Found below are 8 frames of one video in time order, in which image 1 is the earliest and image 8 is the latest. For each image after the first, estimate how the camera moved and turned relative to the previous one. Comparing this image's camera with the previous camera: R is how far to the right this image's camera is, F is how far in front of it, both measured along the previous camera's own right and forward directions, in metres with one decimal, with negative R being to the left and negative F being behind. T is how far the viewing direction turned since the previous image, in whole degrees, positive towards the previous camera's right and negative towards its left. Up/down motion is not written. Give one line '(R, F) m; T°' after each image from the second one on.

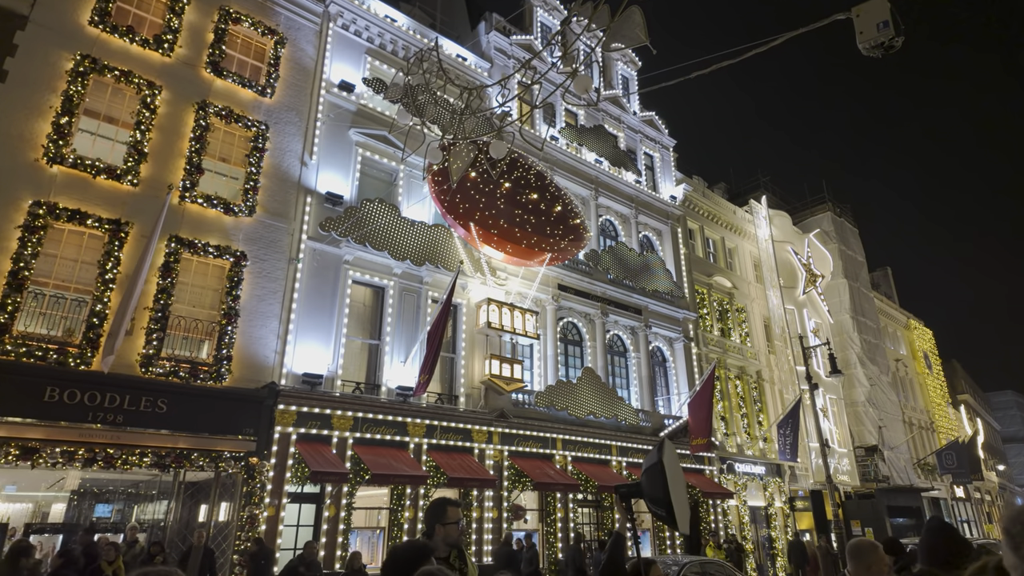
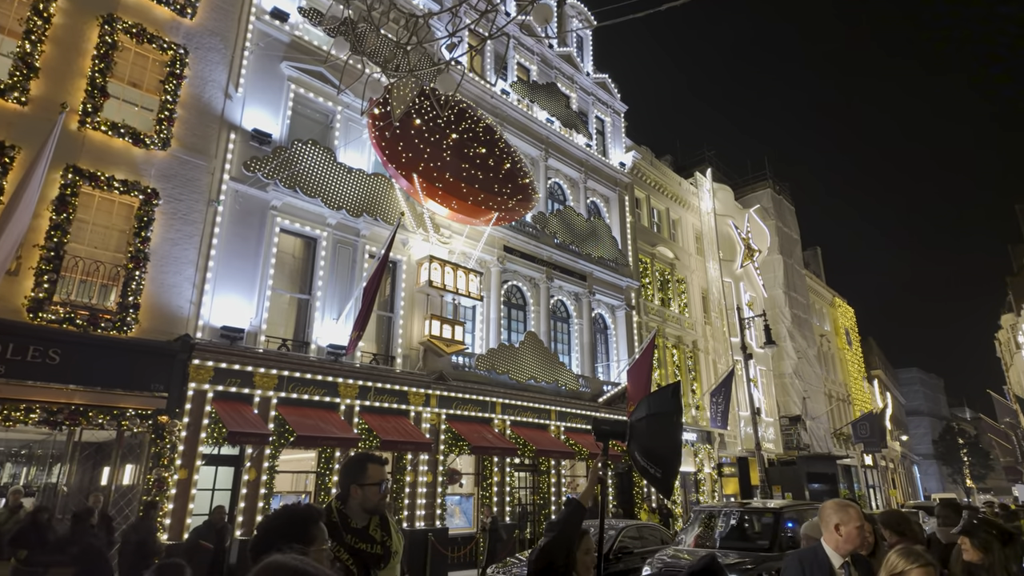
(0.0, +0.7) m; +6°
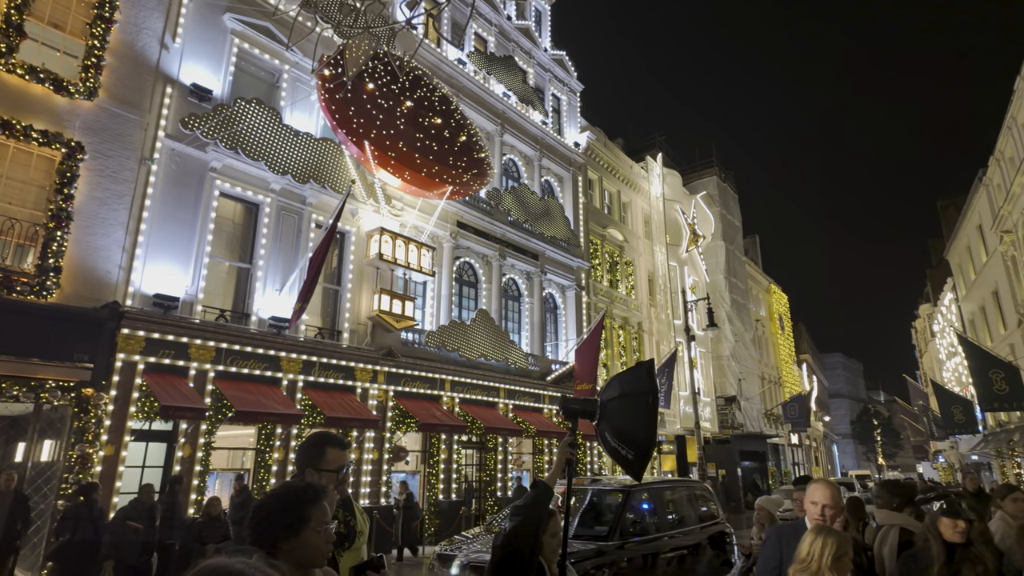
(-0.2, +0.3) m; +5°
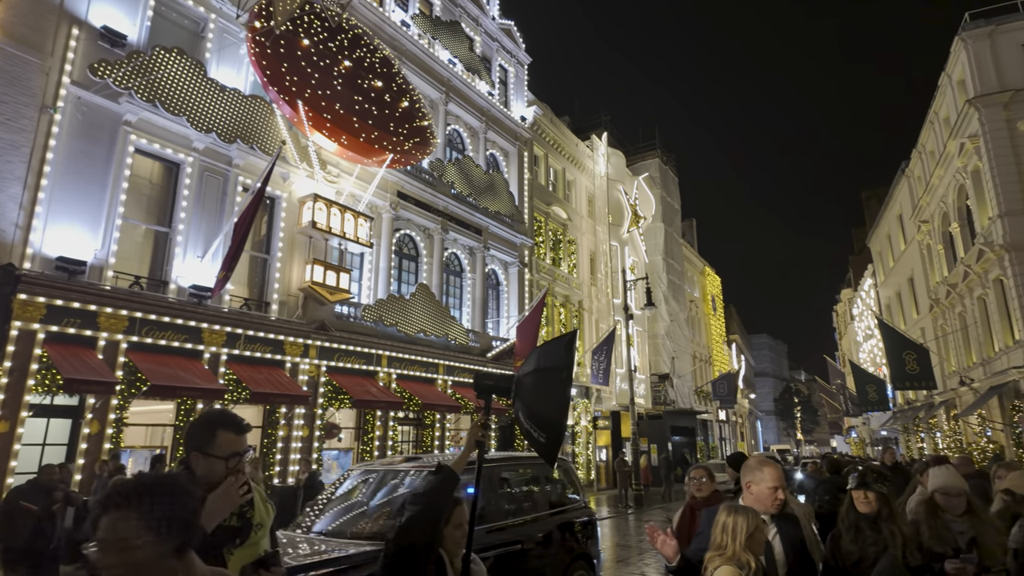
(0.0, +0.3) m; +6°
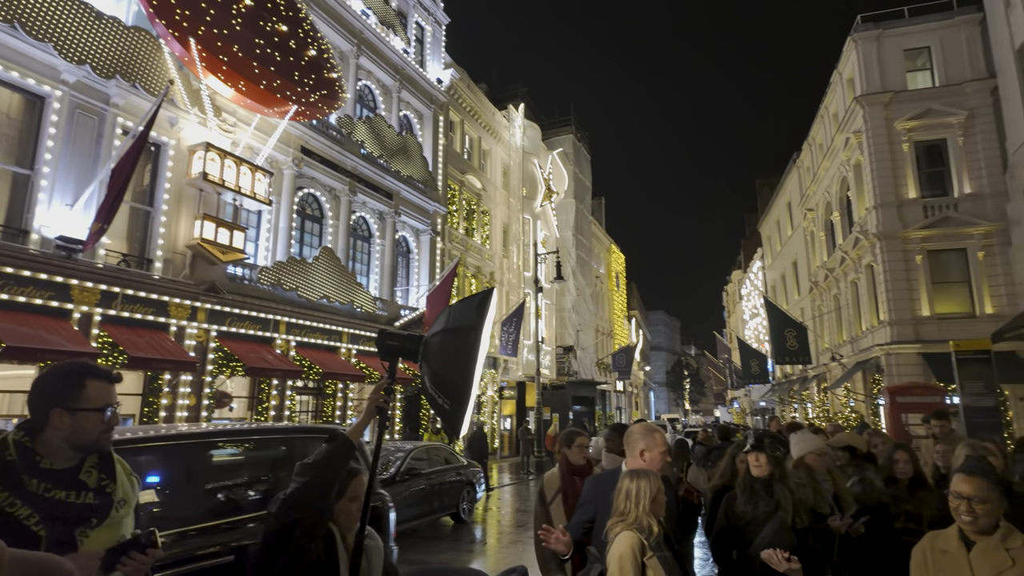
(0.0, +0.2) m; +9°
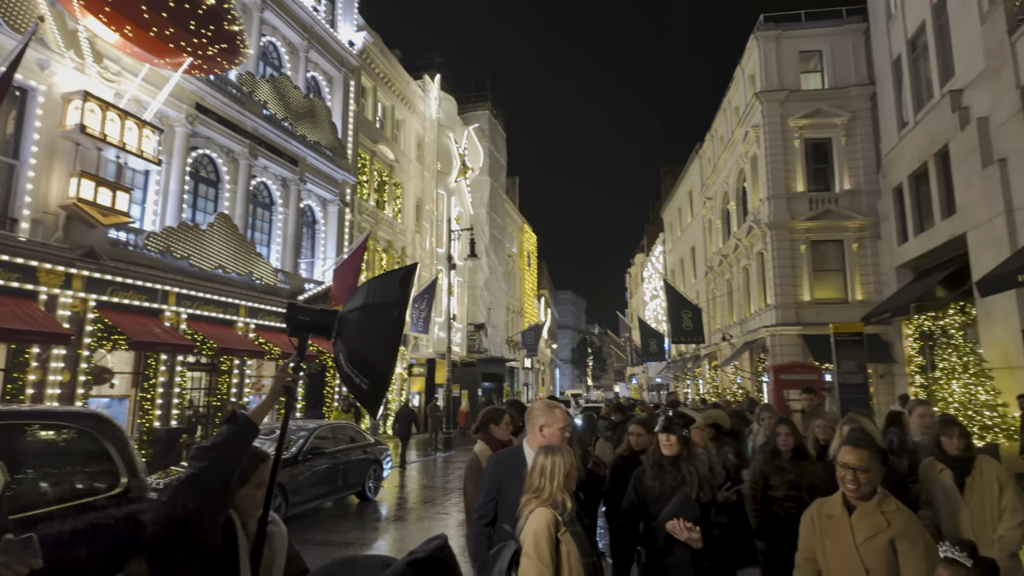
(-0.1, +0.1) m; +9°
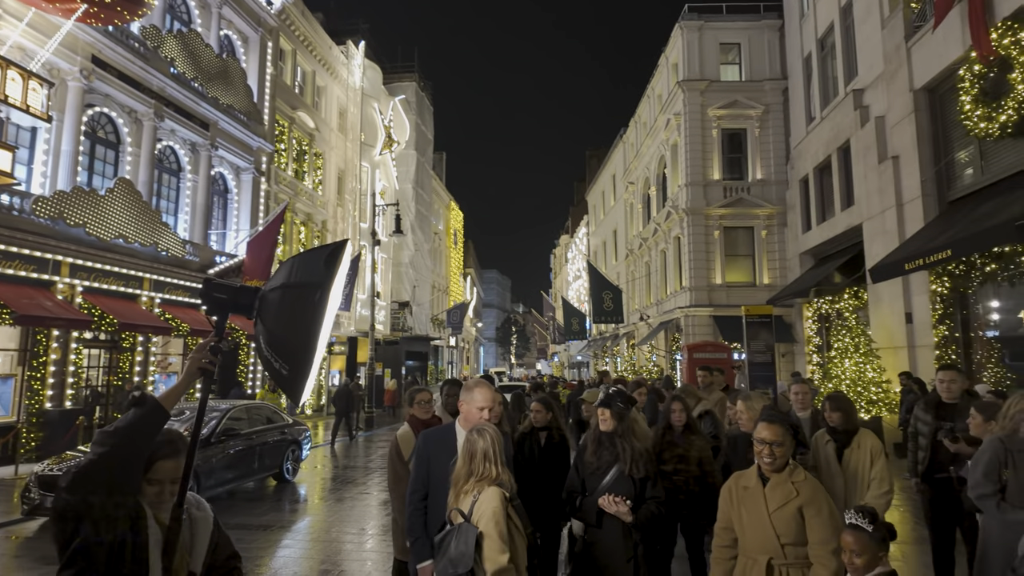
(-0.1, 0.0) m; +7°
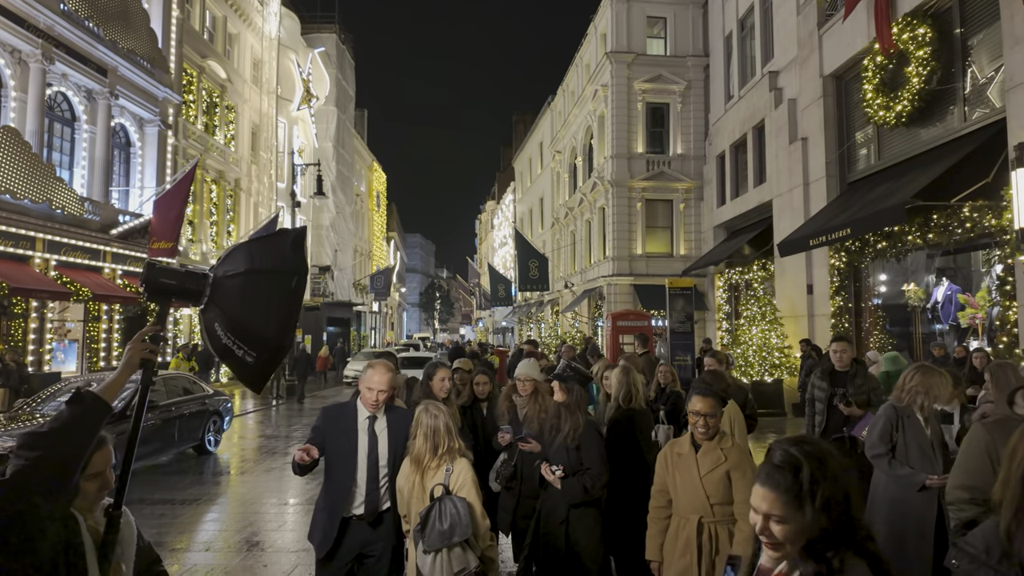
(-0.2, -0.1) m; +7°
